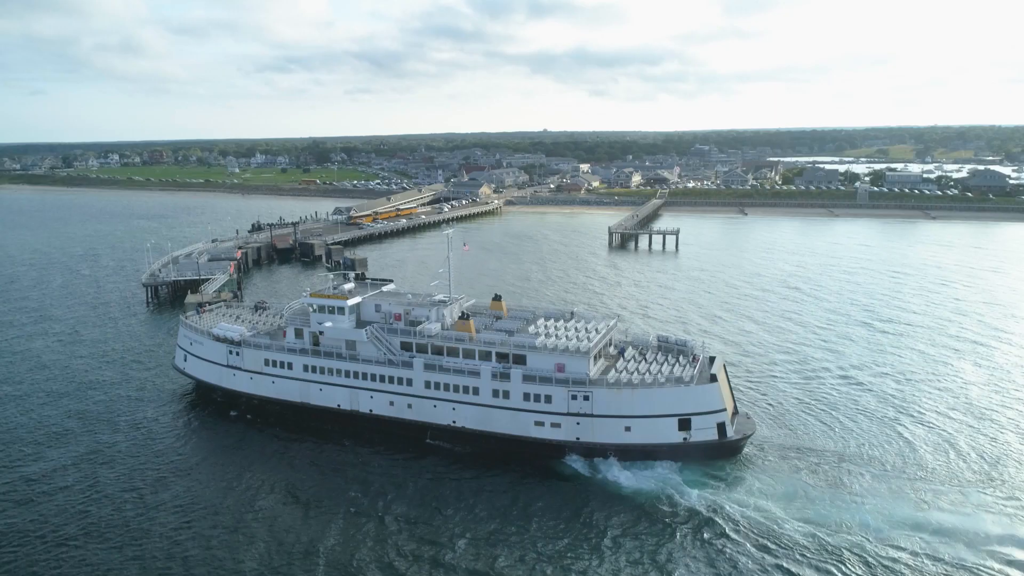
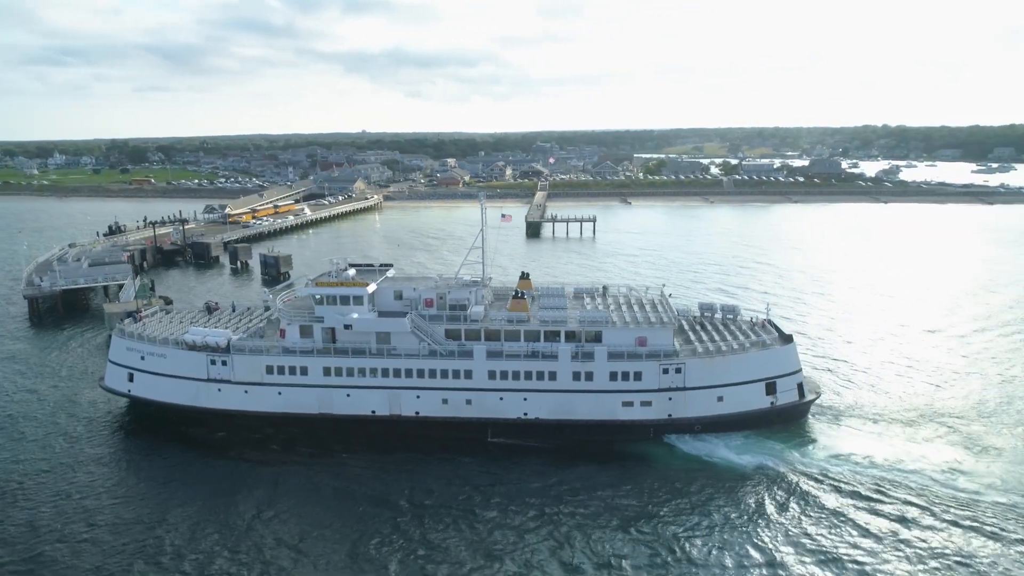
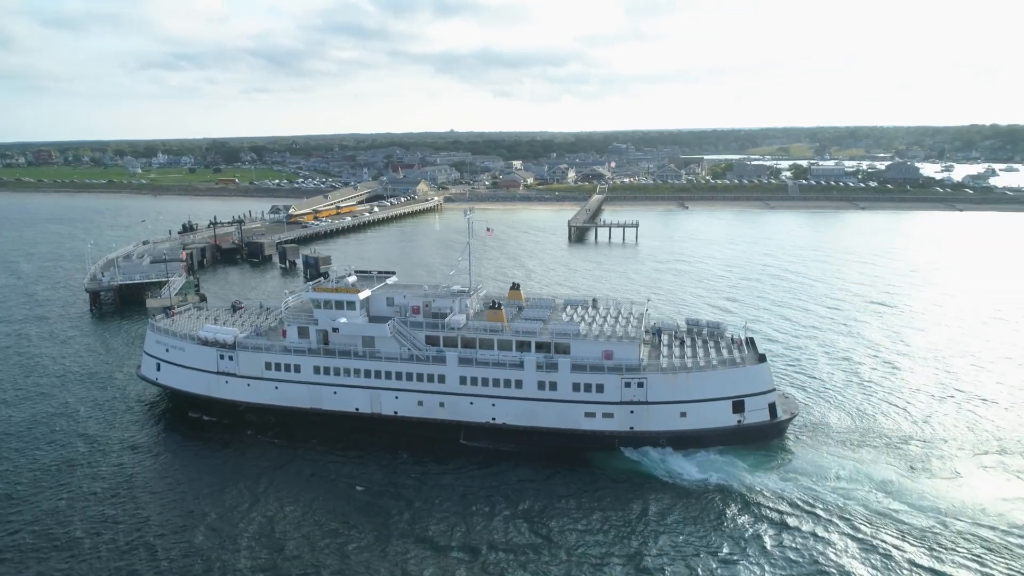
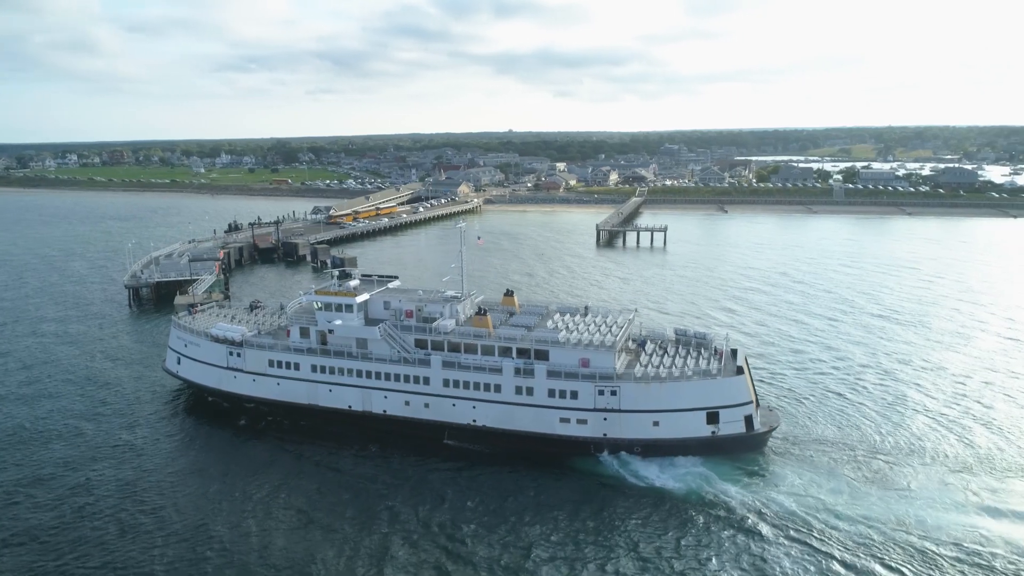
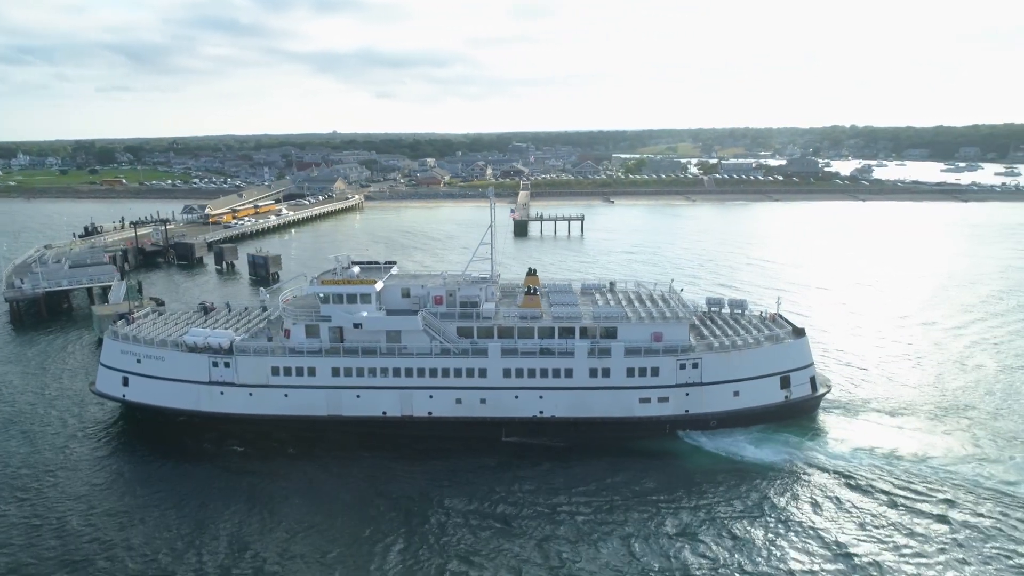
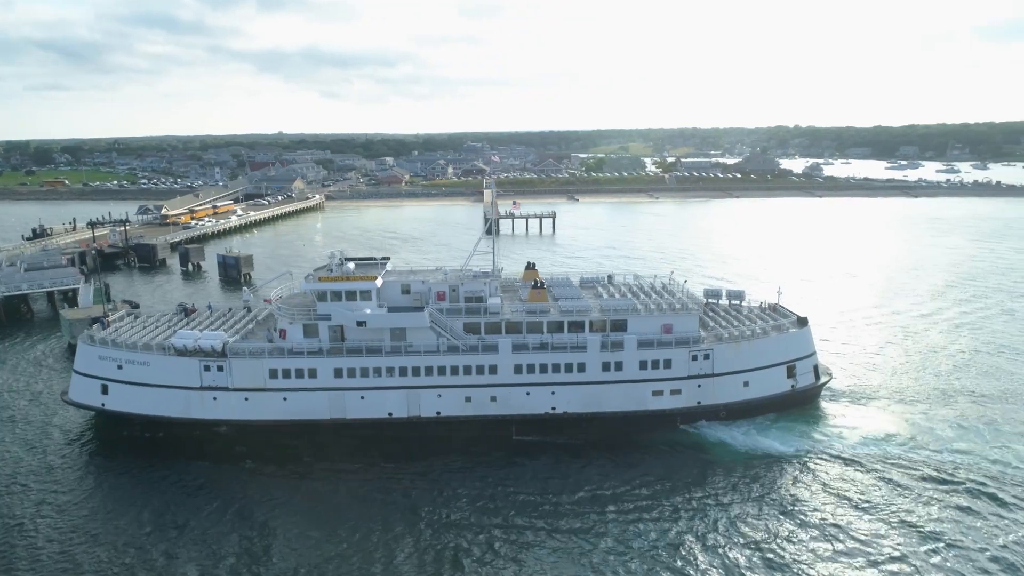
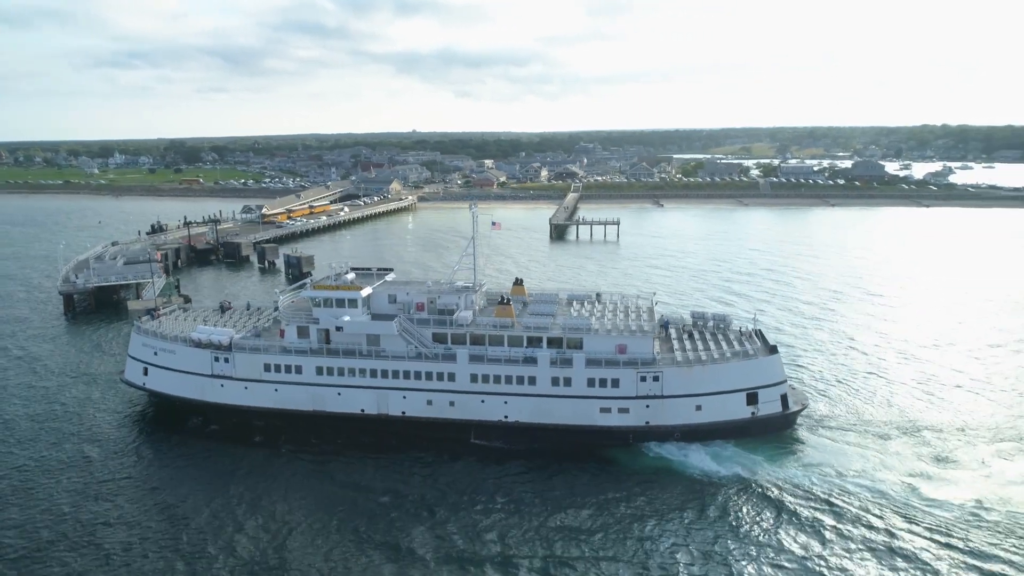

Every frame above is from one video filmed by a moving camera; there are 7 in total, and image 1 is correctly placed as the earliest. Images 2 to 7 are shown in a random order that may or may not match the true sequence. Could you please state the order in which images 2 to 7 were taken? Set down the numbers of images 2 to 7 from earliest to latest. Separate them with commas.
4, 3, 7, 2, 5, 6
